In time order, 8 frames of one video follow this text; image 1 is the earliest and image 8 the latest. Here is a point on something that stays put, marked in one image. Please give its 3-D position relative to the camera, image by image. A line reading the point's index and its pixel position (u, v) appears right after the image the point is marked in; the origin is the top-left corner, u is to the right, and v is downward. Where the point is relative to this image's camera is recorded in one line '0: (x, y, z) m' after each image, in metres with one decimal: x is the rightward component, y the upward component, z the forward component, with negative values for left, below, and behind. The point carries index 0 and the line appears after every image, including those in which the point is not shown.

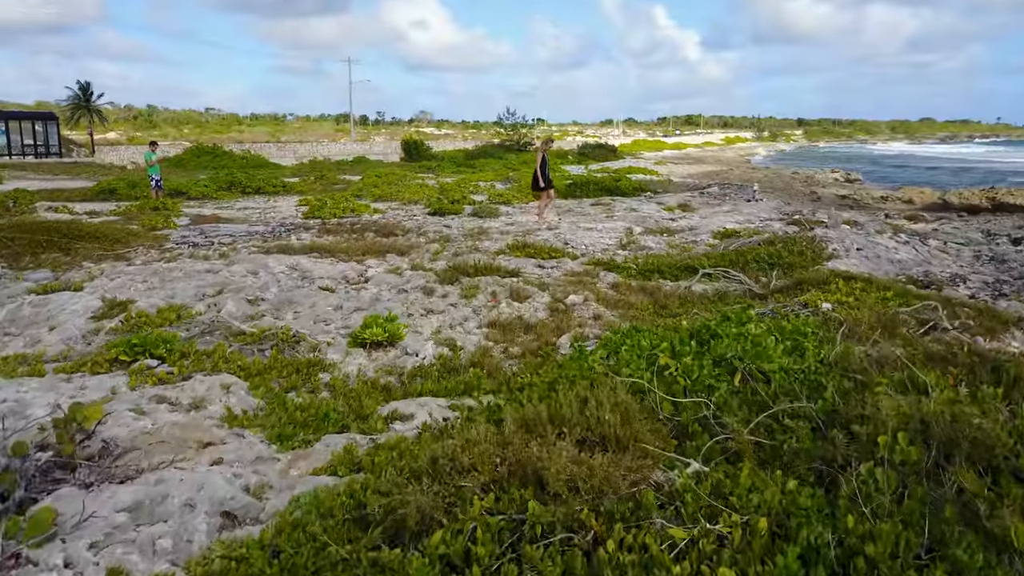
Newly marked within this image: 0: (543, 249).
0: (+0.5, +0.6, +12.8) m
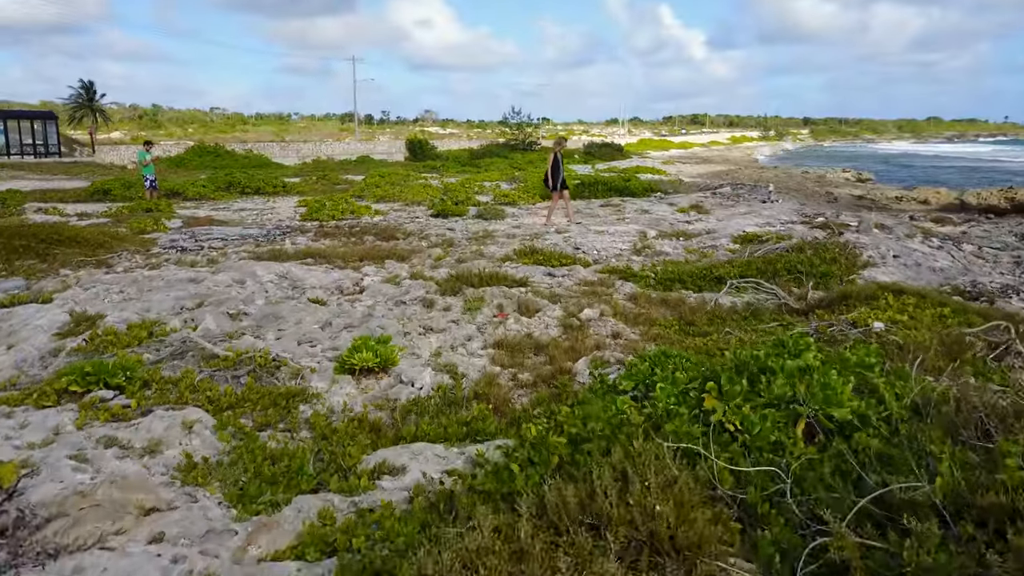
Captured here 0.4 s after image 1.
0: (+0.6, +0.5, +12.0) m
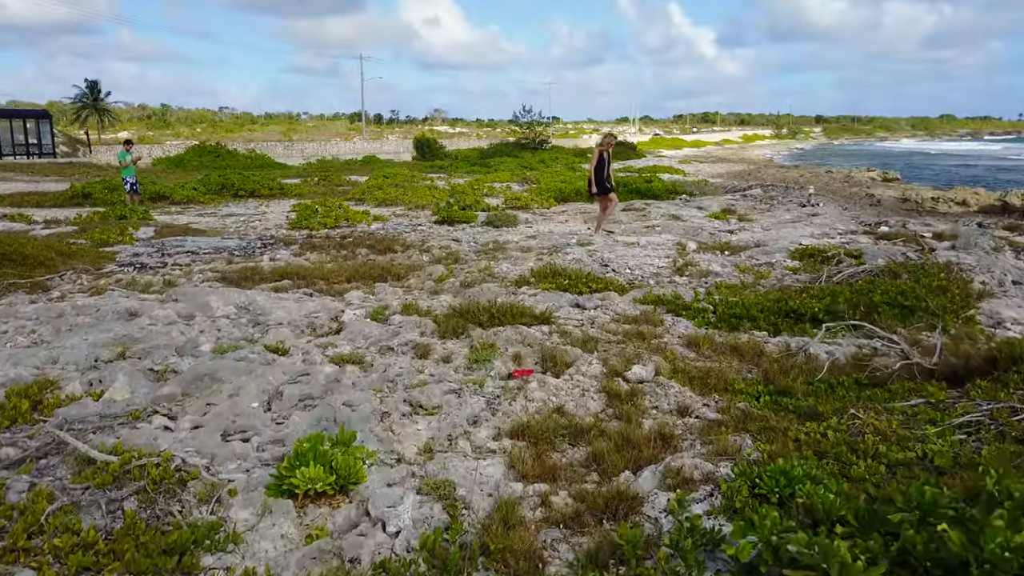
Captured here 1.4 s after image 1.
0: (+0.8, +0.1, +9.8) m
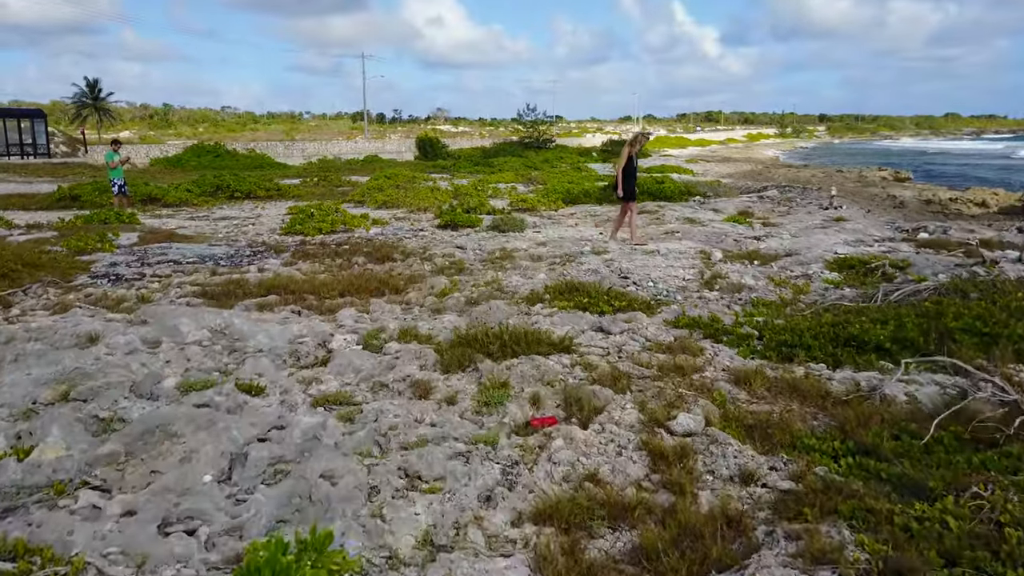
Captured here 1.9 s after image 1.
0: (+0.9, 0.0, +8.8) m
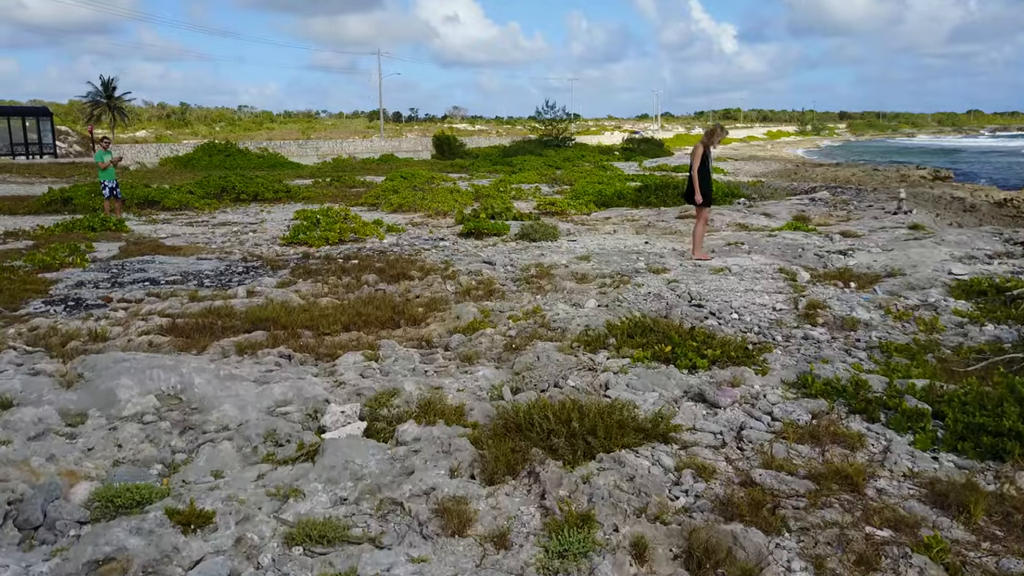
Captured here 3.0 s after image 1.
0: (+1.3, -0.3, +6.7) m
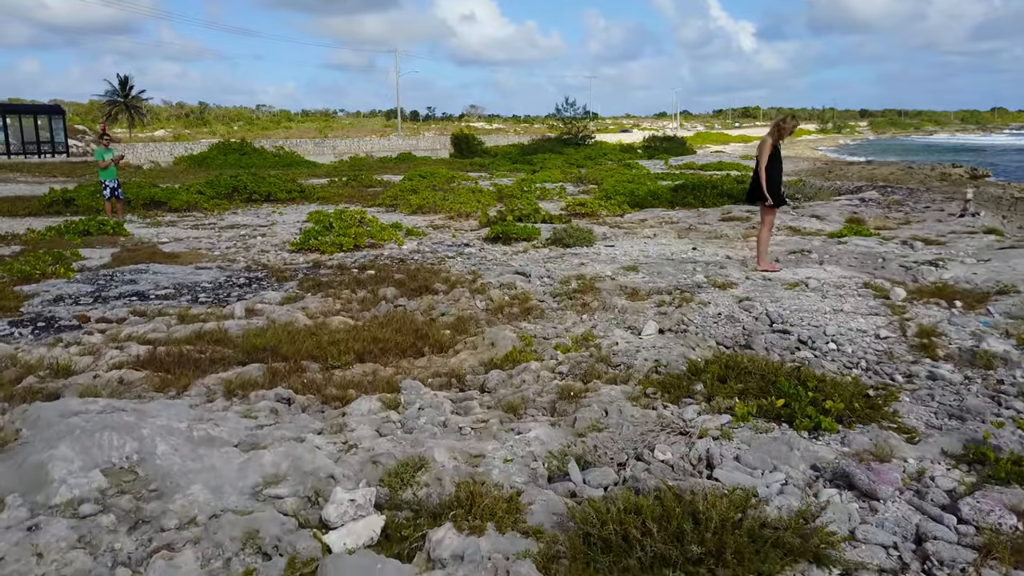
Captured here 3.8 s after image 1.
0: (+1.6, -0.5, +5.3) m
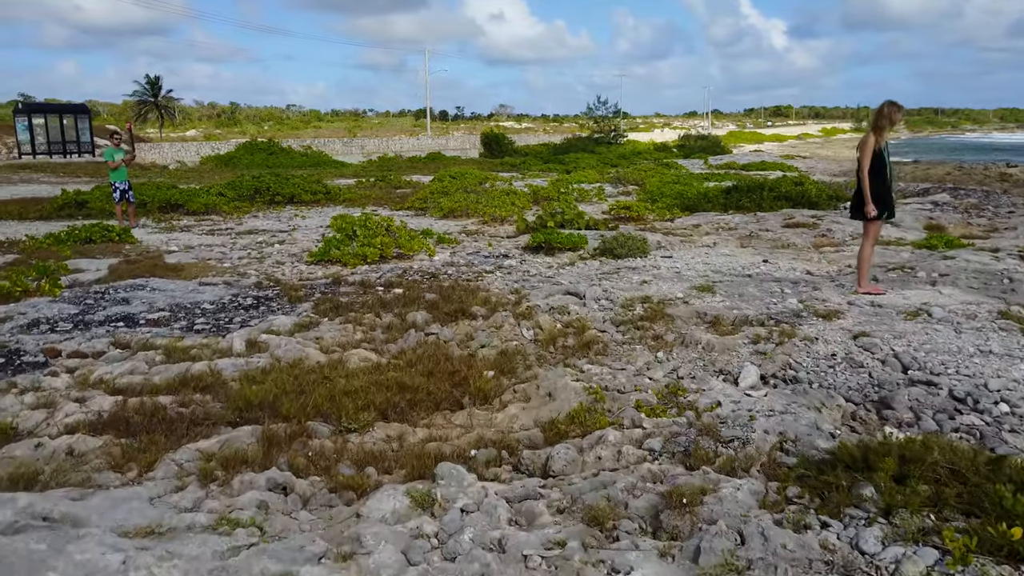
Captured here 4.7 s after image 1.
0: (+2.0, -0.8, +3.8) m
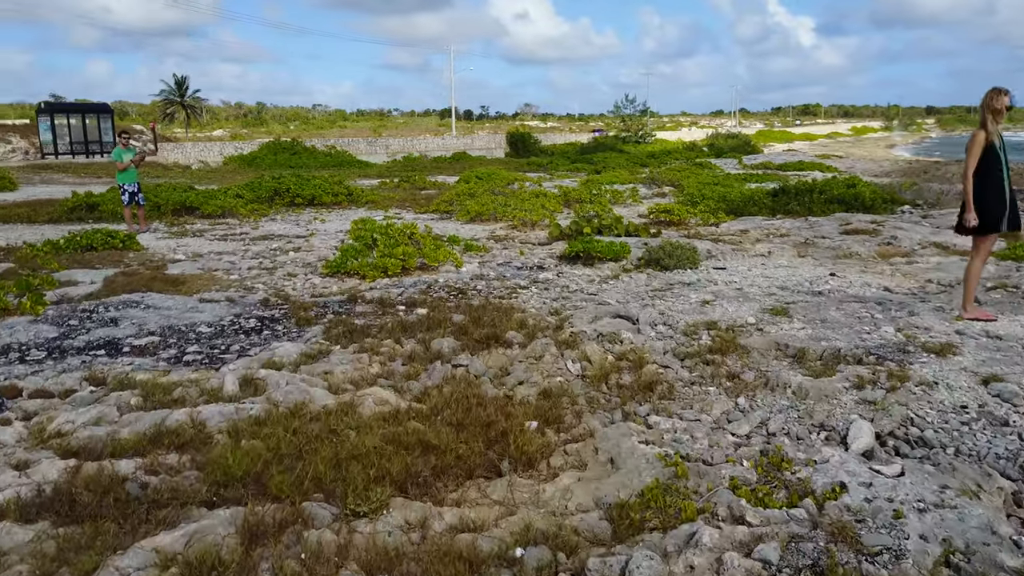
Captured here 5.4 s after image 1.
0: (+2.2, -0.9, +2.6) m
